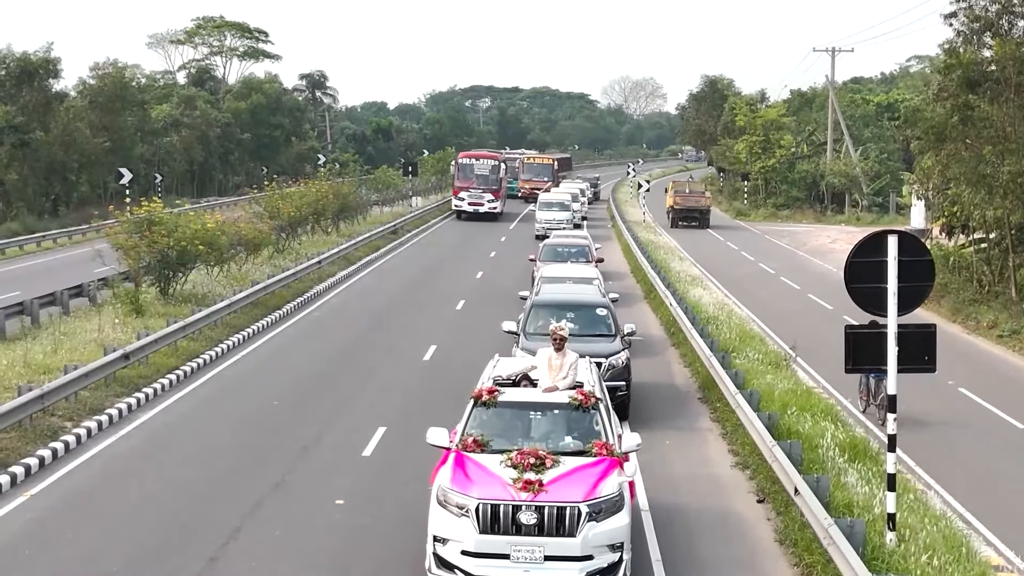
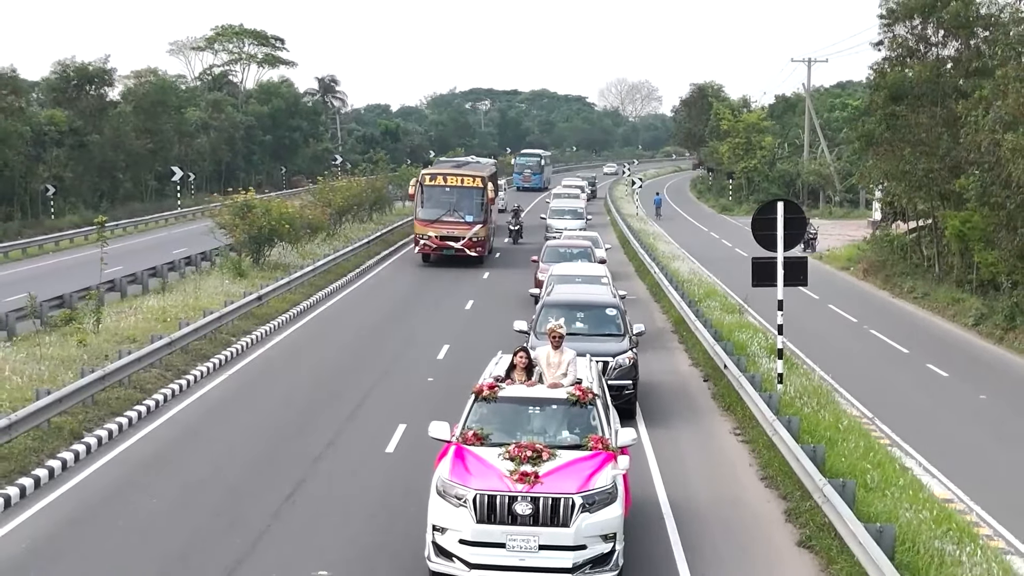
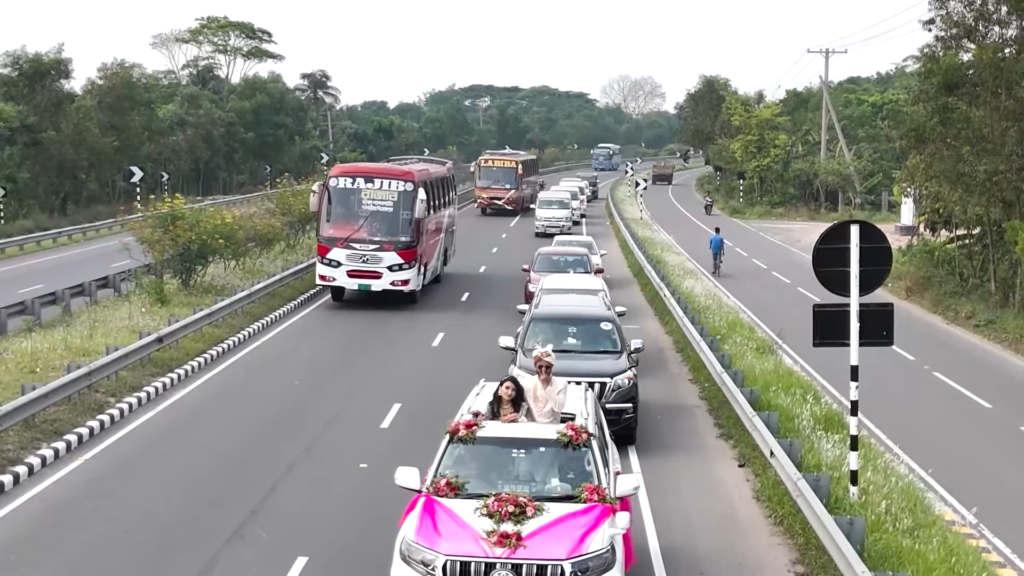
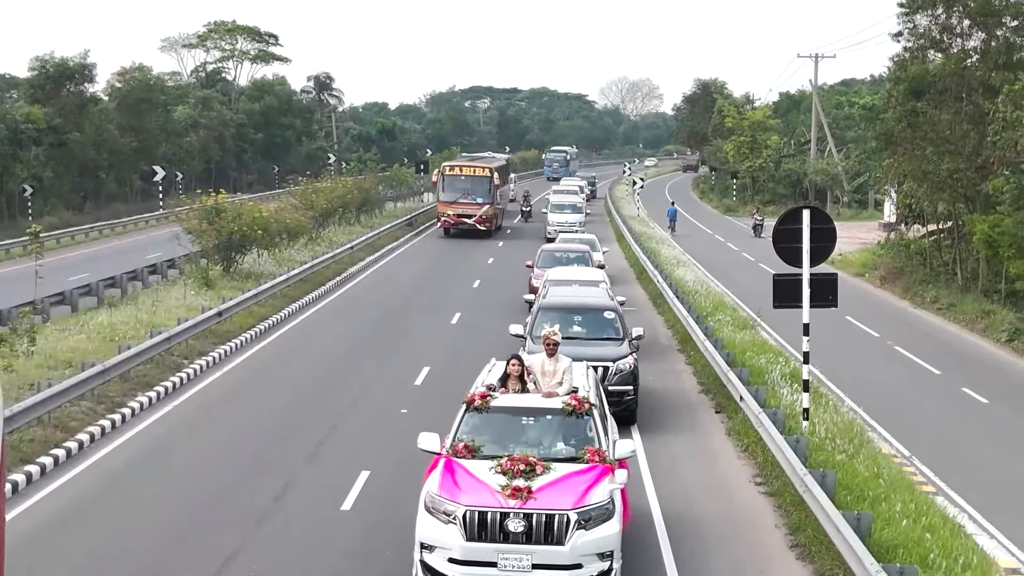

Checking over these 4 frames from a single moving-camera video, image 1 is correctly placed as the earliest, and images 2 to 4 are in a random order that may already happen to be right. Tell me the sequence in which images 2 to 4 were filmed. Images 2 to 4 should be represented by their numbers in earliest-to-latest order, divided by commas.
3, 4, 2
